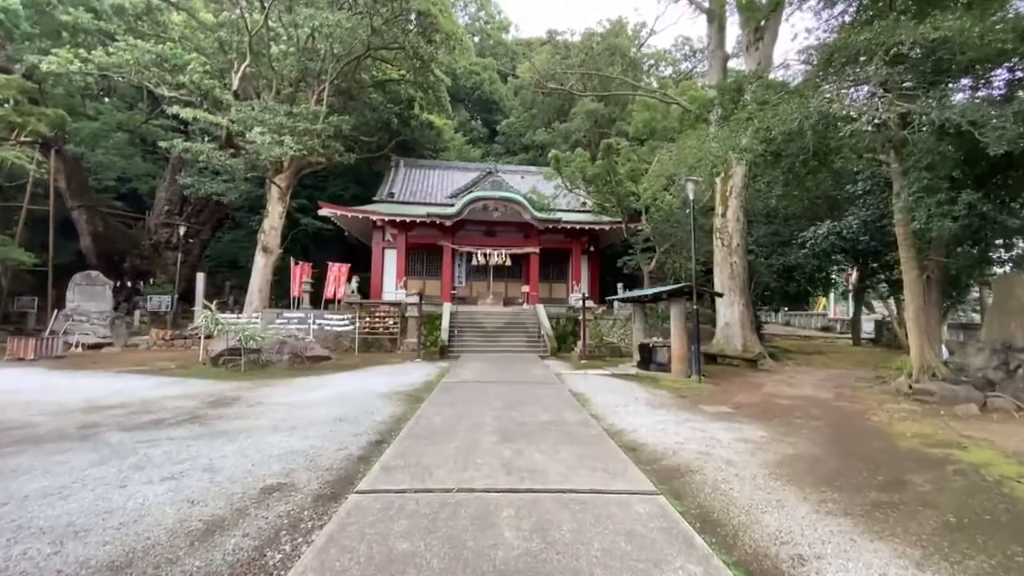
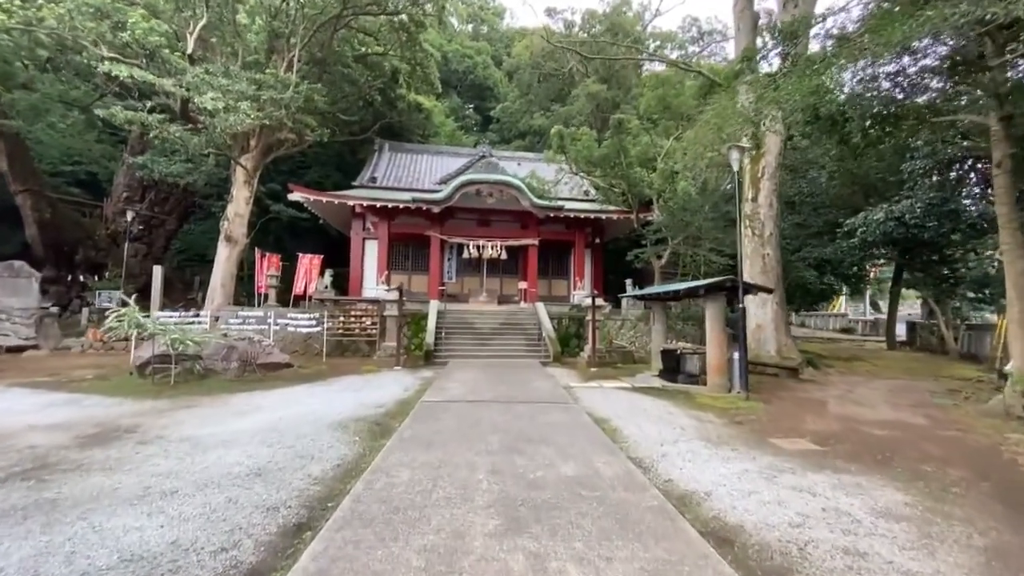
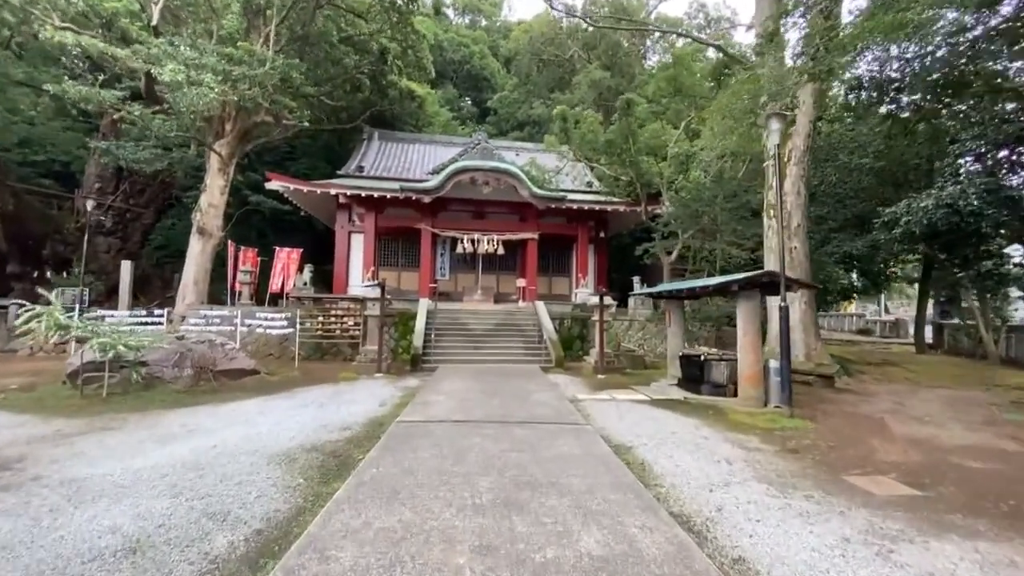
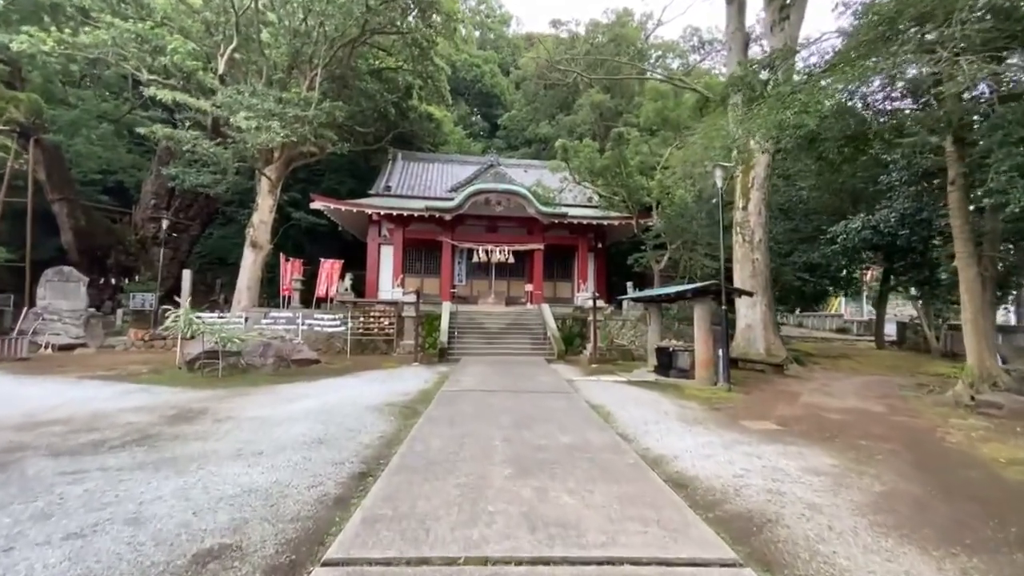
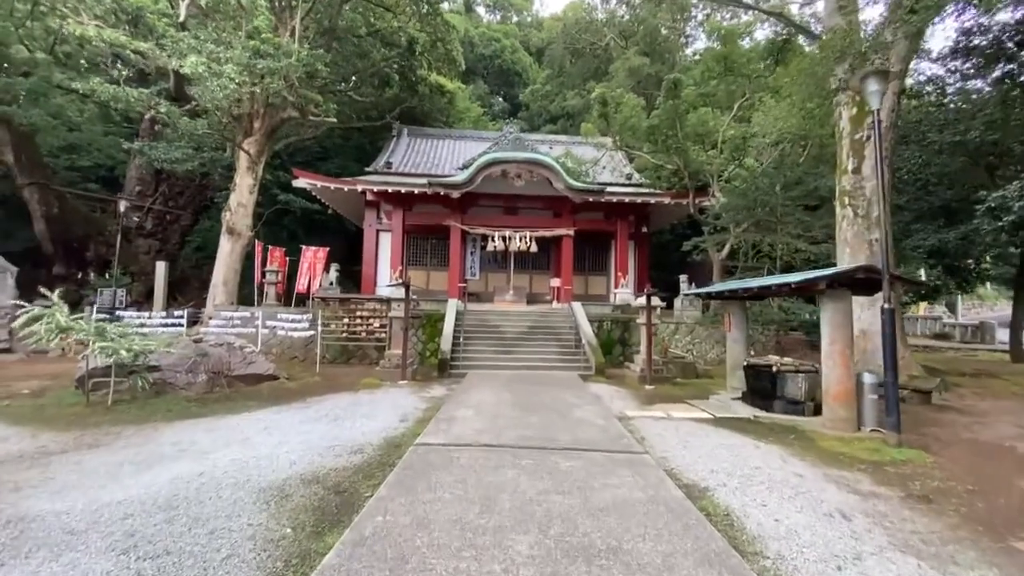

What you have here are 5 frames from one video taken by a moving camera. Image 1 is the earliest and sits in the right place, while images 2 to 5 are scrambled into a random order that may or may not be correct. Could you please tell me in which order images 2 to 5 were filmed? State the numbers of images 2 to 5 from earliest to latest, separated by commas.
4, 2, 3, 5
